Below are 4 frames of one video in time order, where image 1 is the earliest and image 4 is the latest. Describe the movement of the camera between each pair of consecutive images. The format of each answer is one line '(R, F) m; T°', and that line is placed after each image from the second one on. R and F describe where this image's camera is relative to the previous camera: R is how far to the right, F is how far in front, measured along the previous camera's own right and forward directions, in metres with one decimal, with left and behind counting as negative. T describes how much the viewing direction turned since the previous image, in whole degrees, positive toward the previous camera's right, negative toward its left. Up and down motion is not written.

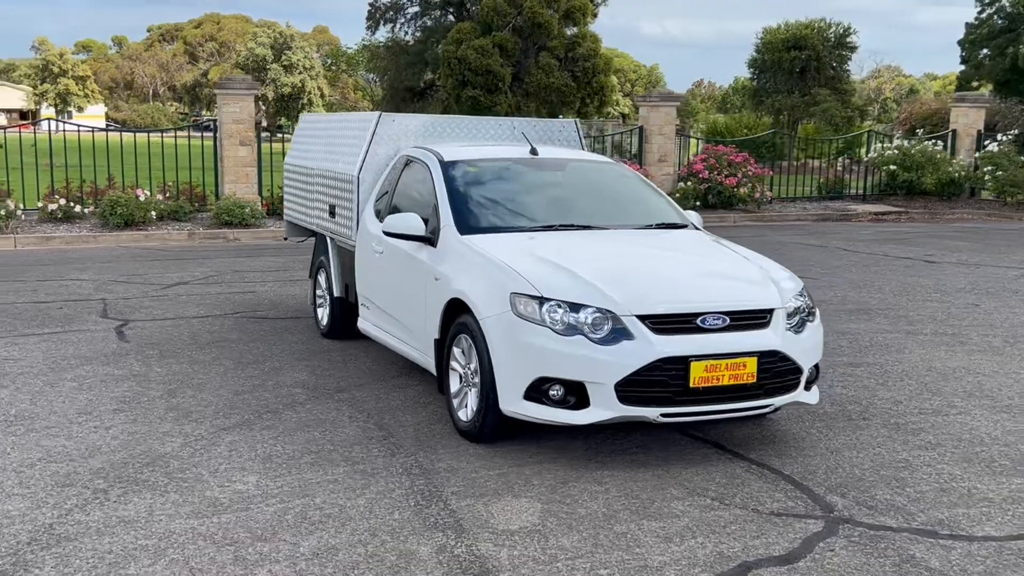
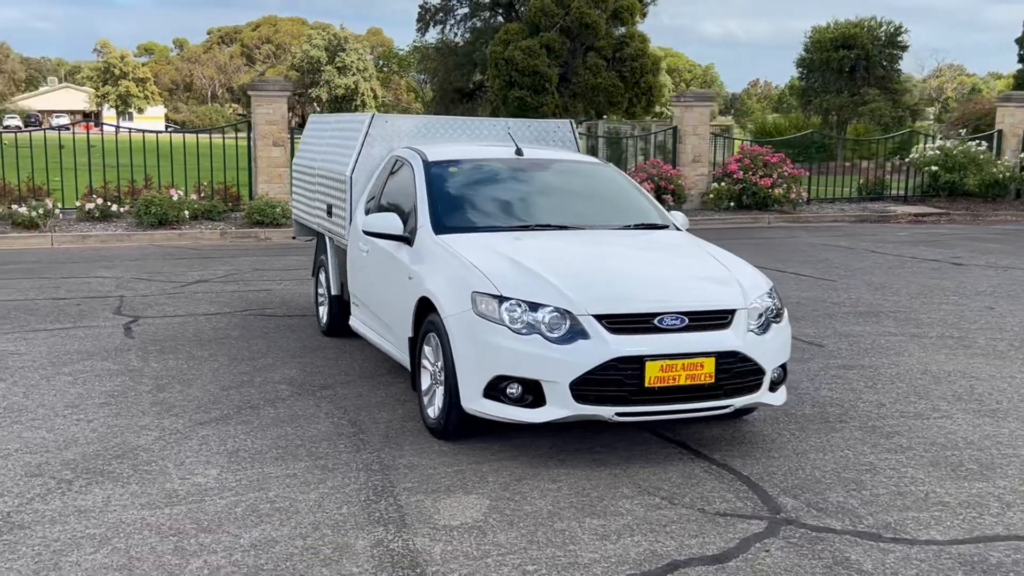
(+0.4, 0.0) m; -3°
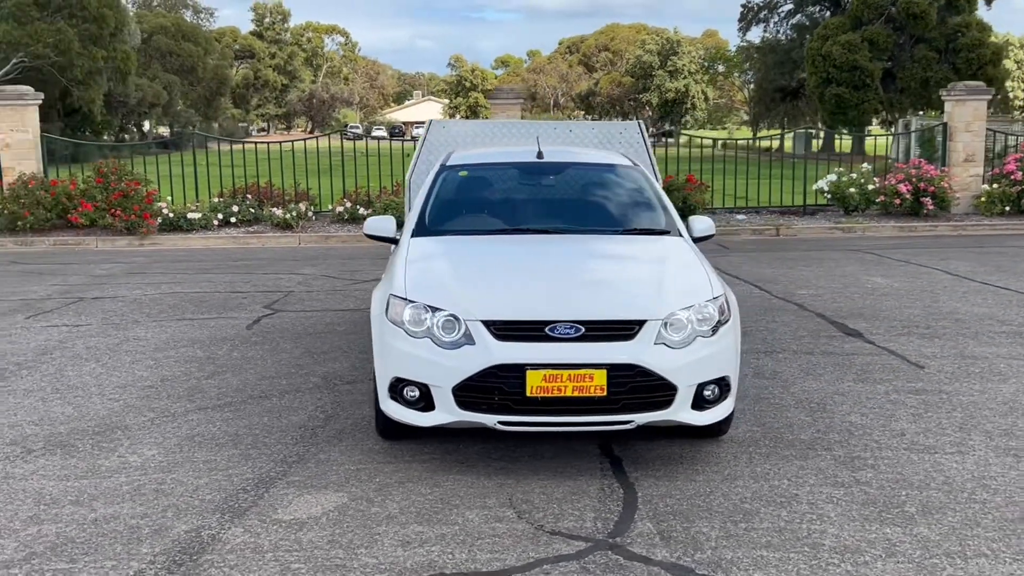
(+1.8, +0.3) m; -18°
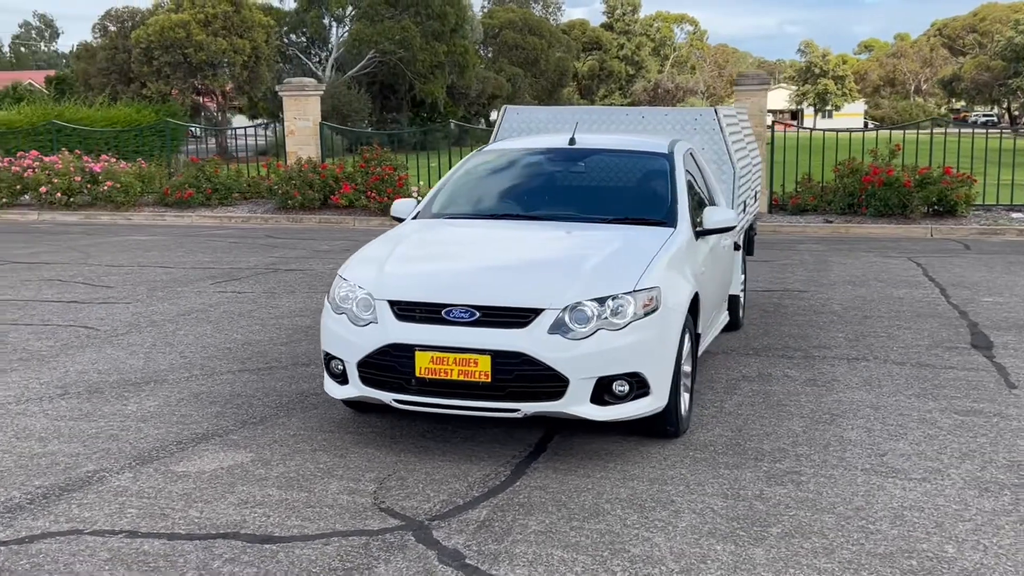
(+1.8, +0.3) m; -18°
